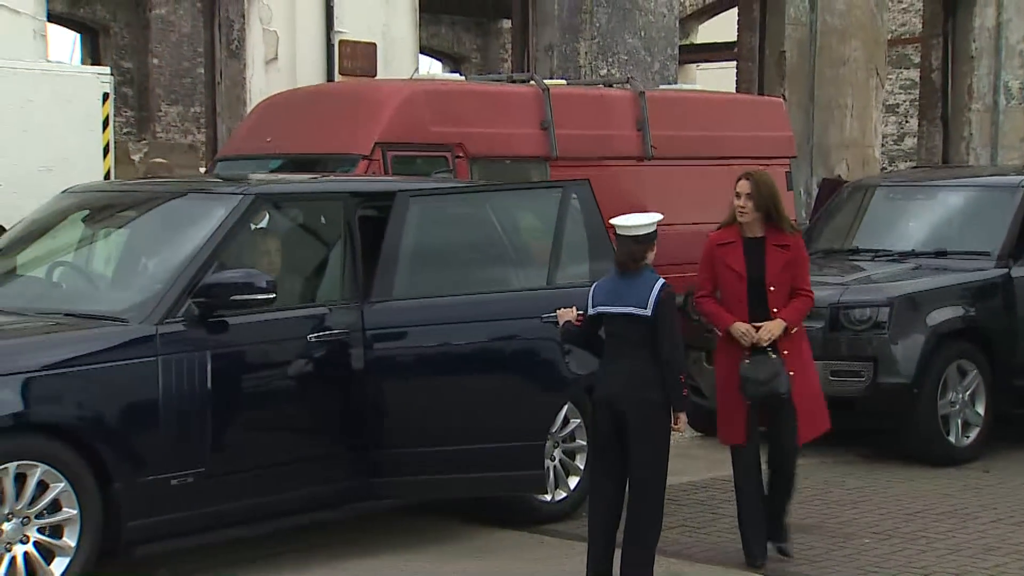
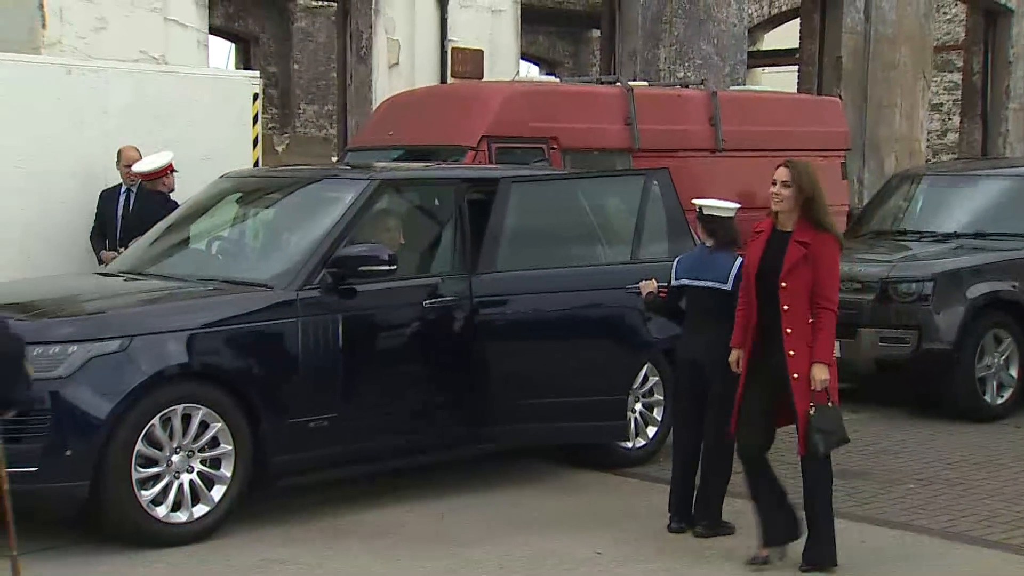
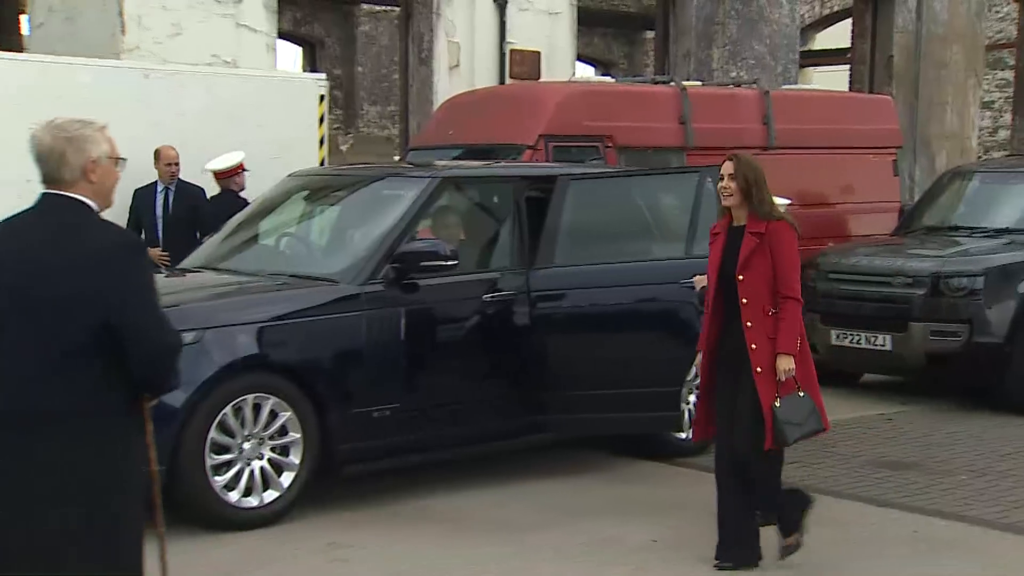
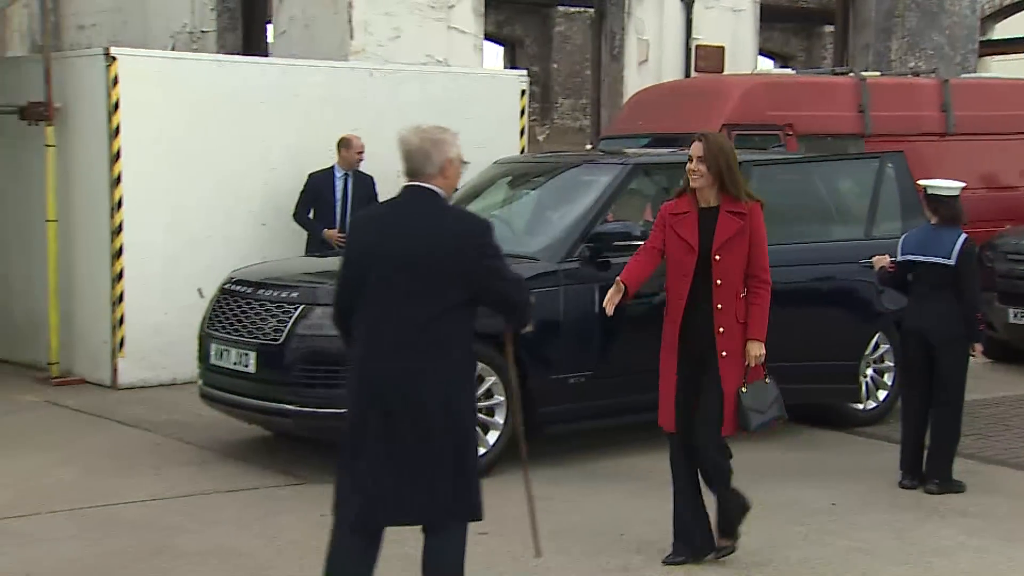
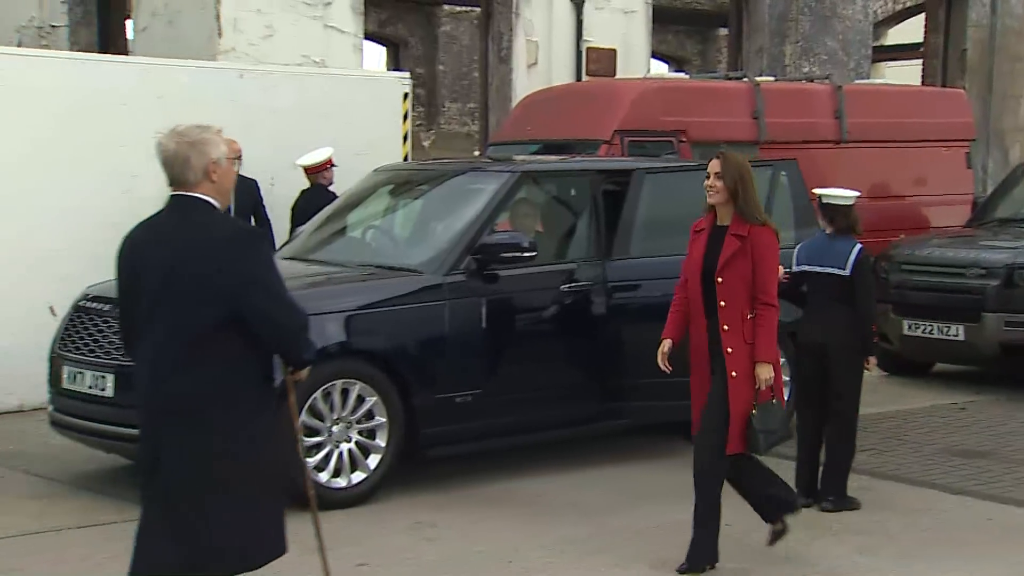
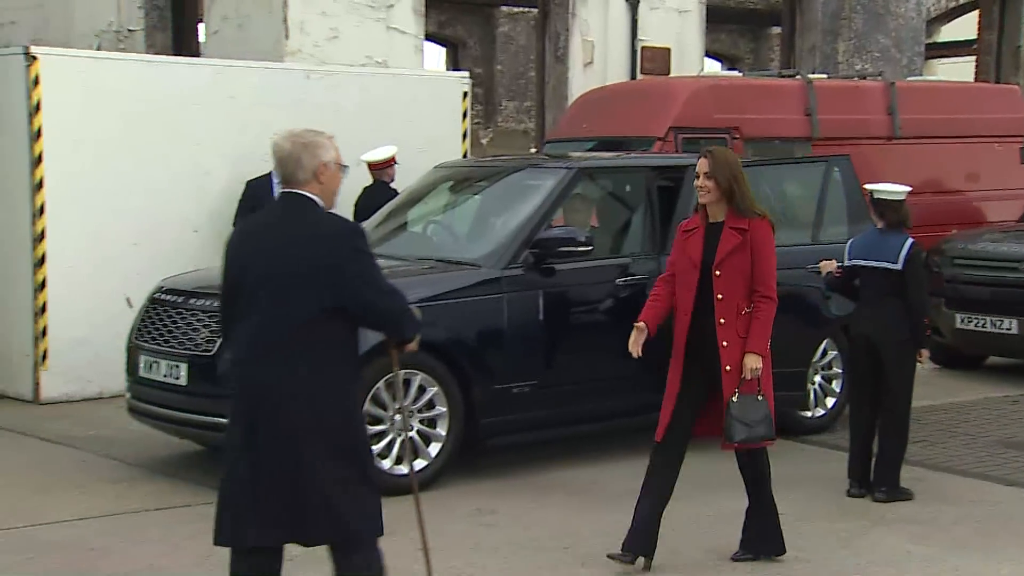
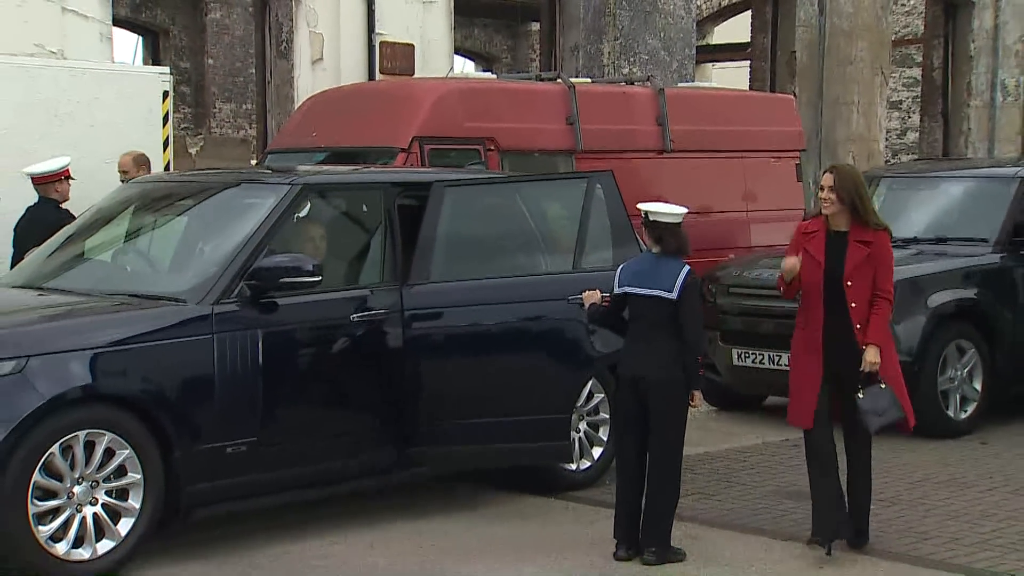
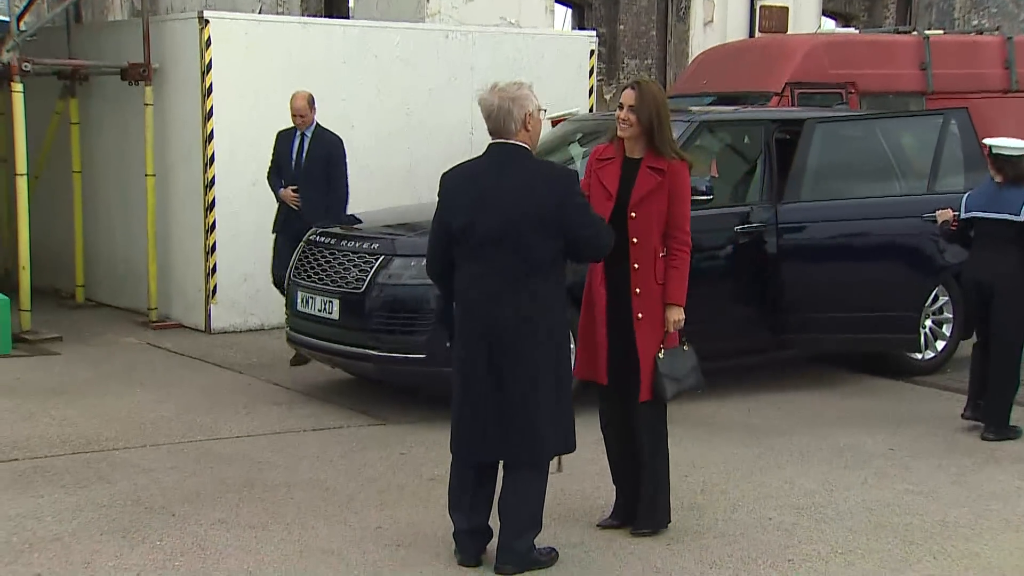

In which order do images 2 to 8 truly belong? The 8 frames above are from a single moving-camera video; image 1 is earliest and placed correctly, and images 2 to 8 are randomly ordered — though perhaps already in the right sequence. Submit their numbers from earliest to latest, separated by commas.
7, 2, 3, 5, 6, 4, 8
